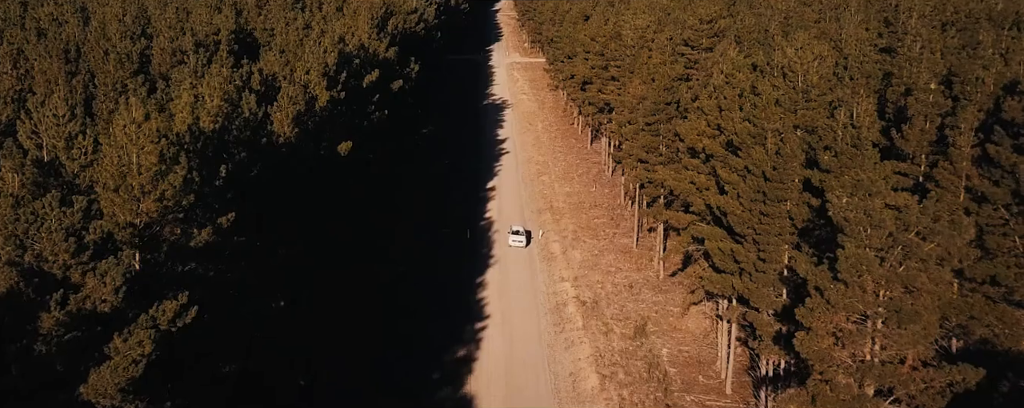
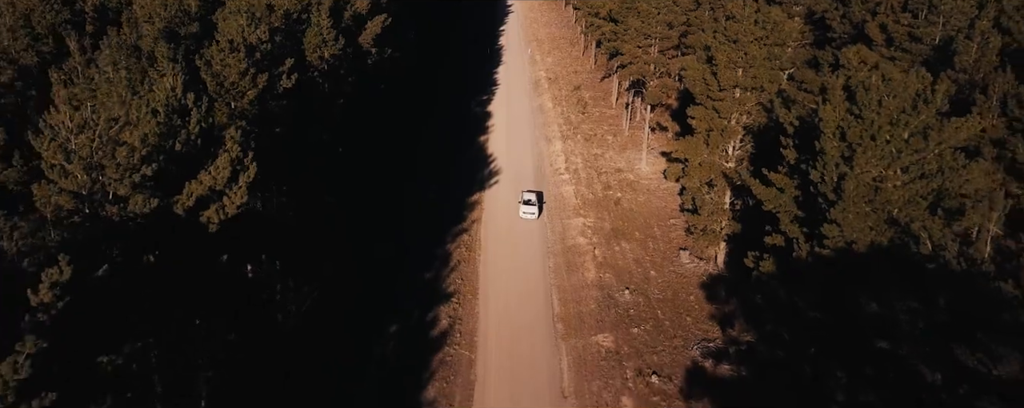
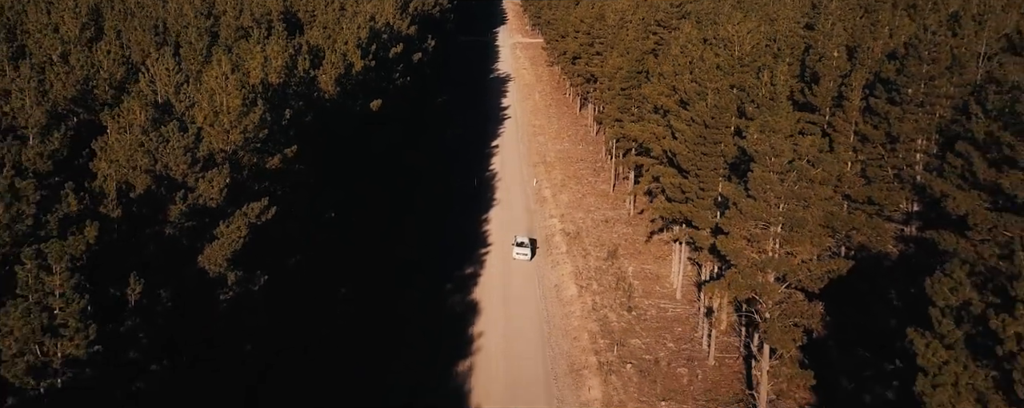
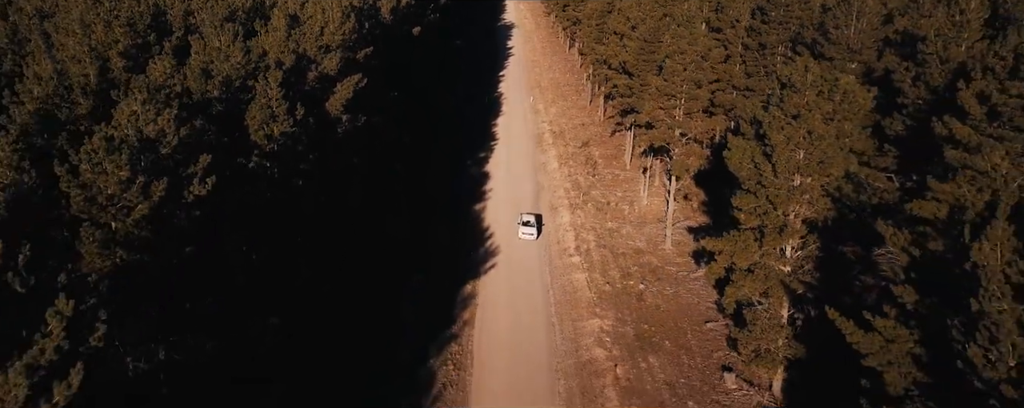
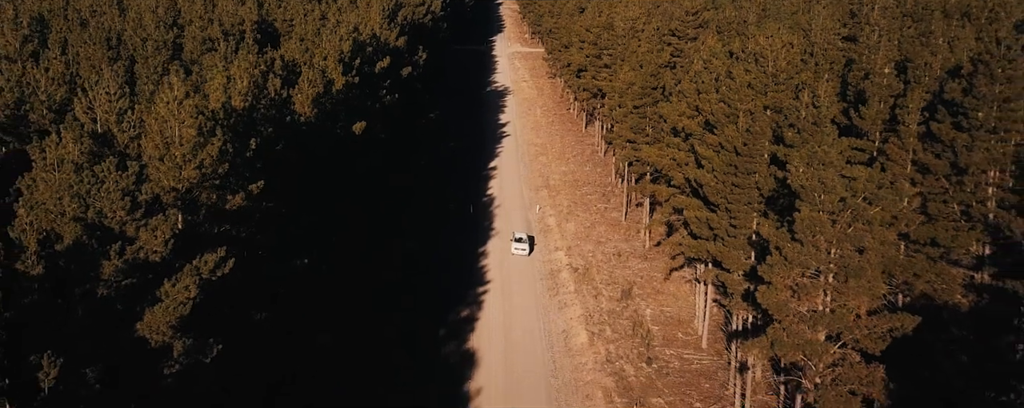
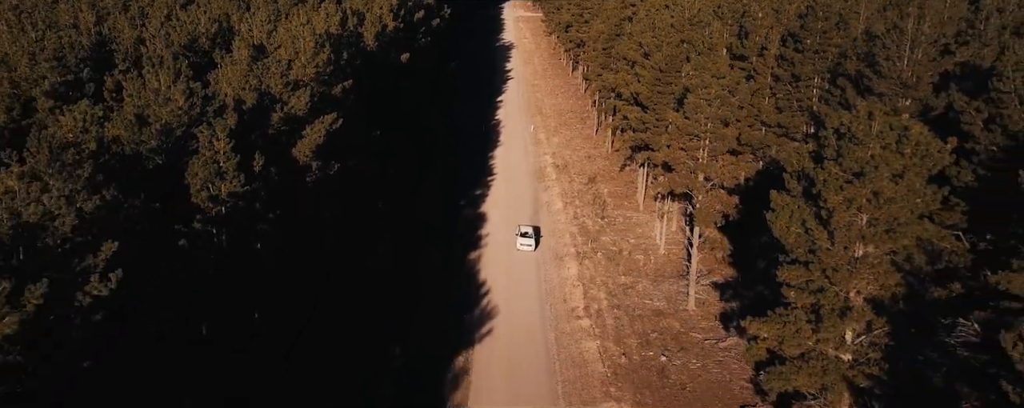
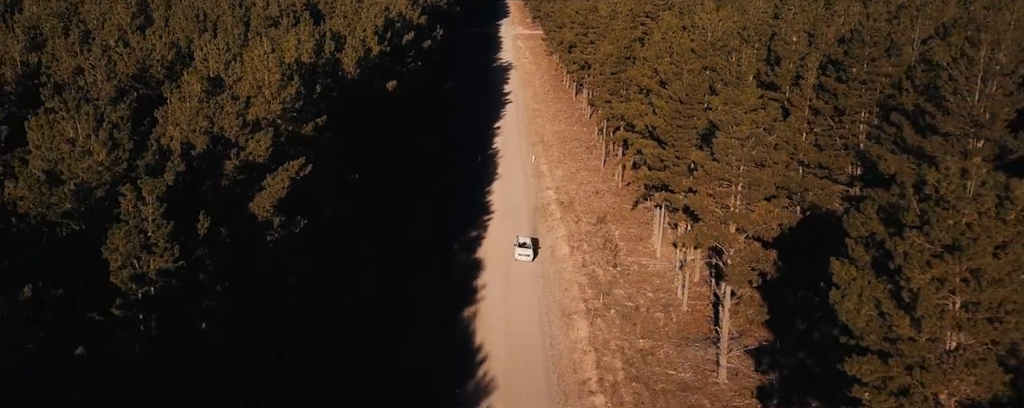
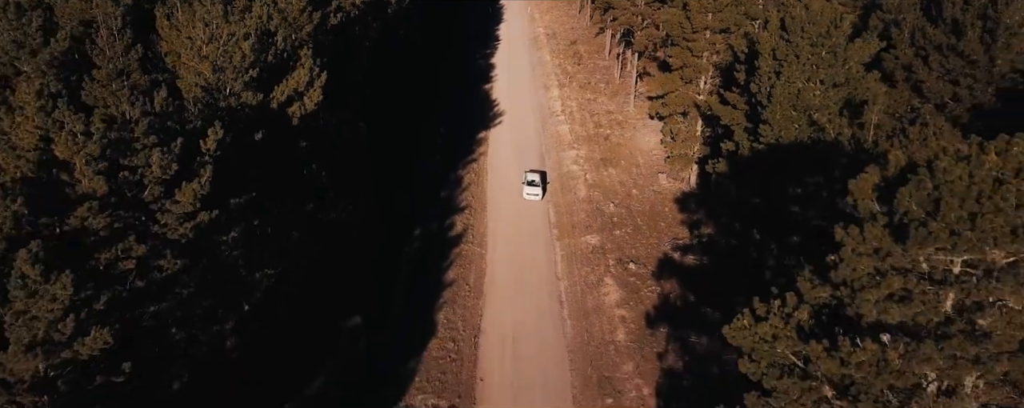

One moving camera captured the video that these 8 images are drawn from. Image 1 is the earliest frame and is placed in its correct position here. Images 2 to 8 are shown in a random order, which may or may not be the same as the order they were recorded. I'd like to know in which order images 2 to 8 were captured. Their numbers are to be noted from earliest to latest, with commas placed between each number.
5, 3, 7, 6, 4, 2, 8
